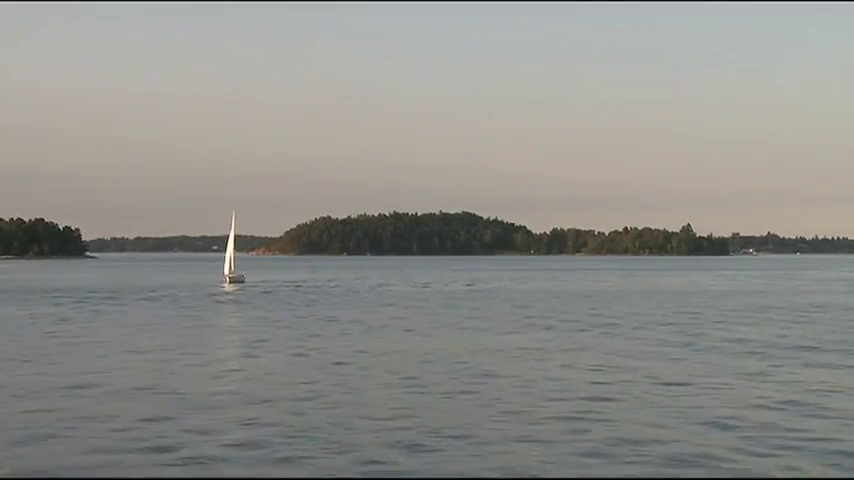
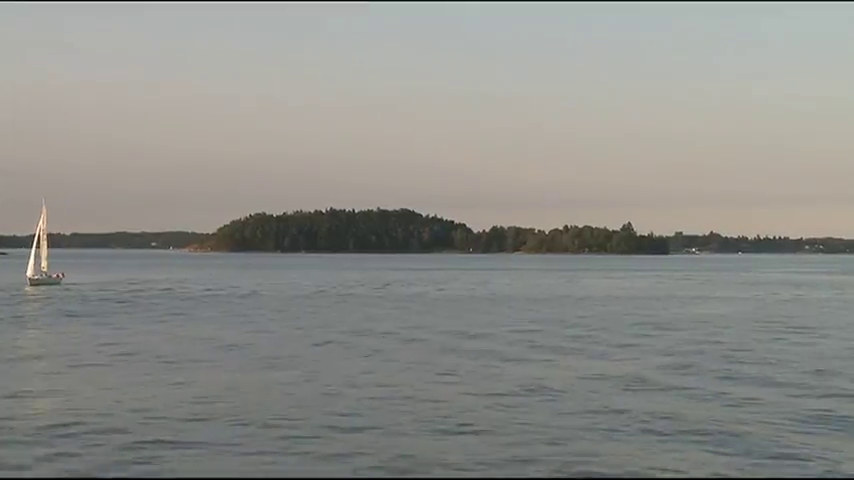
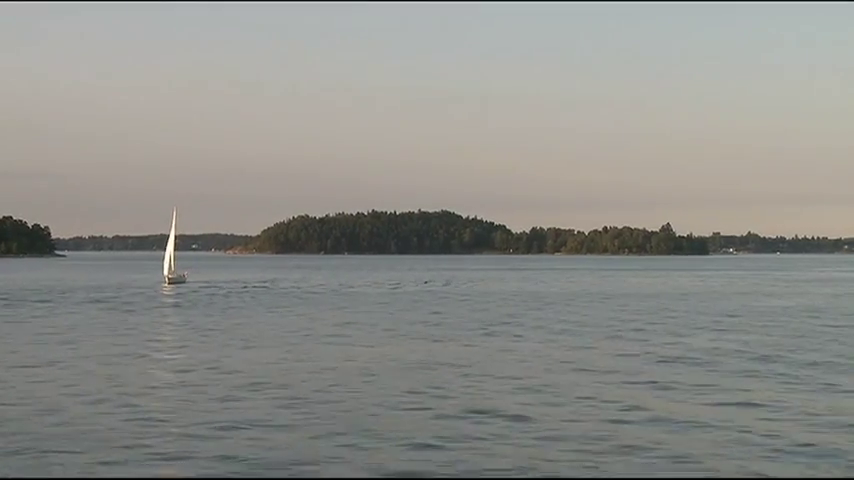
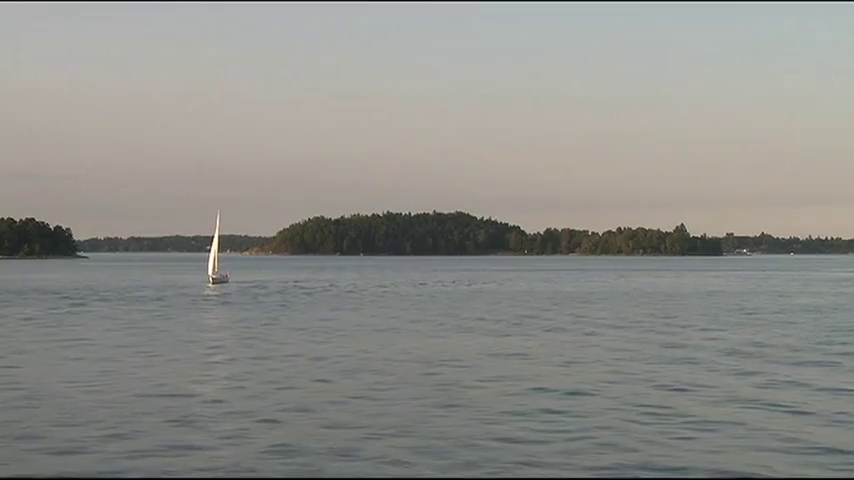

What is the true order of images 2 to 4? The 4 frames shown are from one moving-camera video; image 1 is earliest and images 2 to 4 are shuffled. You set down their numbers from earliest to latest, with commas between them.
4, 3, 2
